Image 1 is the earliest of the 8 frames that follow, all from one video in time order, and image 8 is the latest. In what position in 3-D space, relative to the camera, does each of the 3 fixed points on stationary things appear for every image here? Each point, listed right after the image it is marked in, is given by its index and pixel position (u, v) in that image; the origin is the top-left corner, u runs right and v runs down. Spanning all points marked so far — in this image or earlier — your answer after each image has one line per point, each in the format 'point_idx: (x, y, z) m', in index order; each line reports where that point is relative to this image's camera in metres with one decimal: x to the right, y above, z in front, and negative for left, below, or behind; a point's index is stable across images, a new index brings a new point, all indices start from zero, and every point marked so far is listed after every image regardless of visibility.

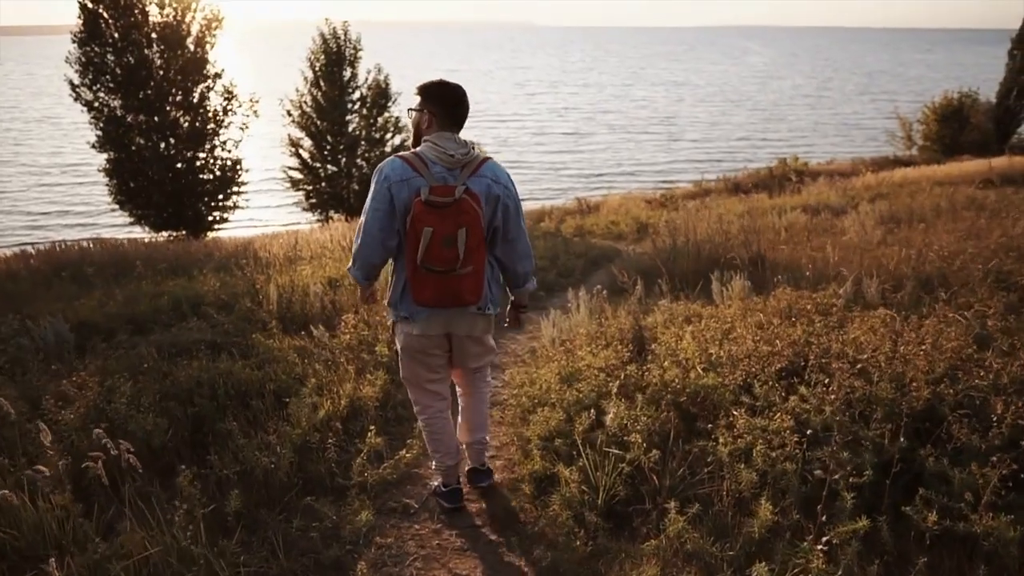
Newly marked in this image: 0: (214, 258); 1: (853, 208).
0: (-4.4, +0.5, +11.7) m
1: (+8.0, +1.9, +18.9) m
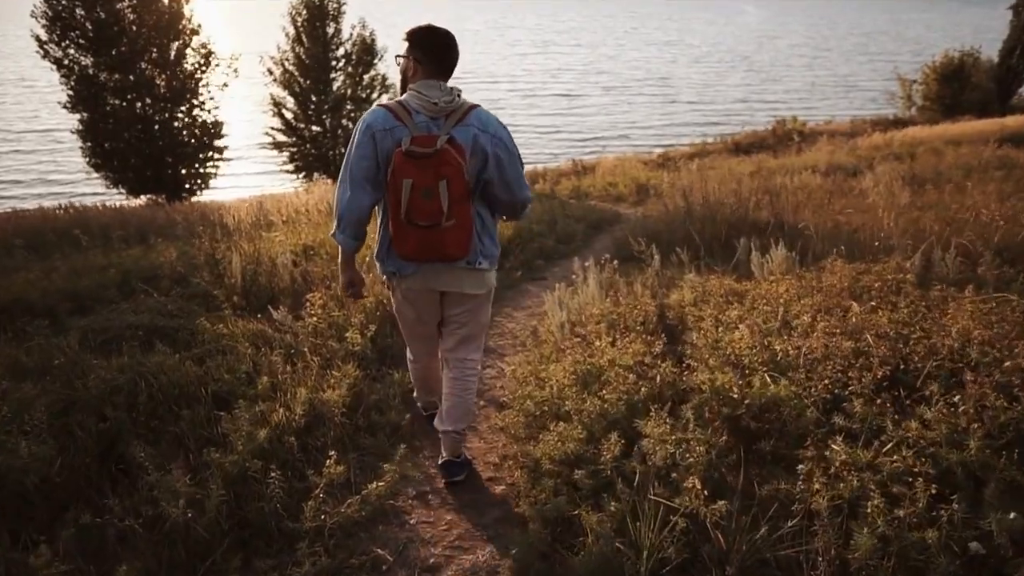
0: (-4.4, +0.9, +10.5) m
1: (+7.9, +2.7, +17.7) m
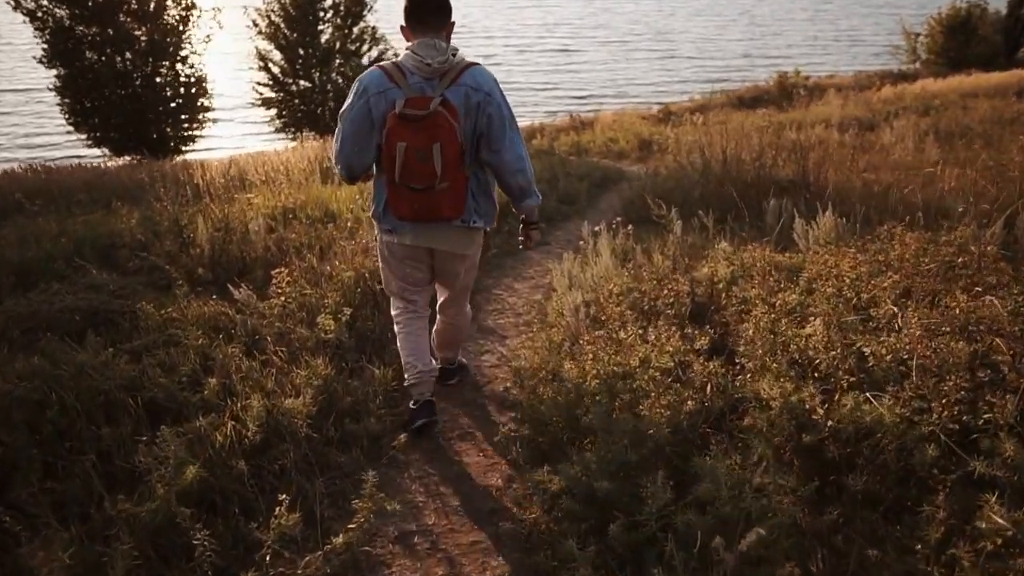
0: (-4.4, +1.3, +9.6) m
1: (+7.8, +3.5, +16.8) m
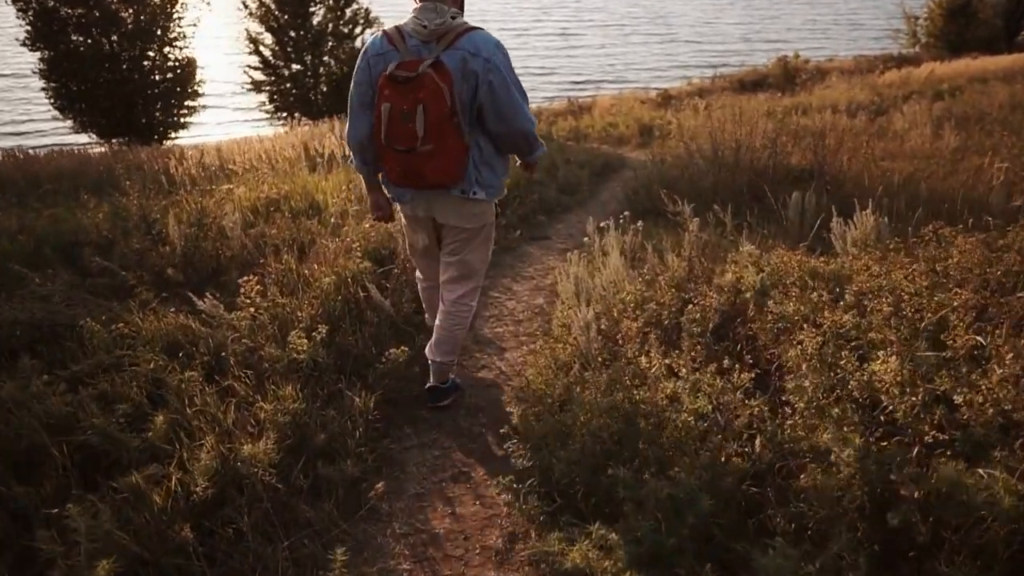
0: (-4.5, +1.3, +9.0) m
1: (+7.8, +3.7, +16.2) m
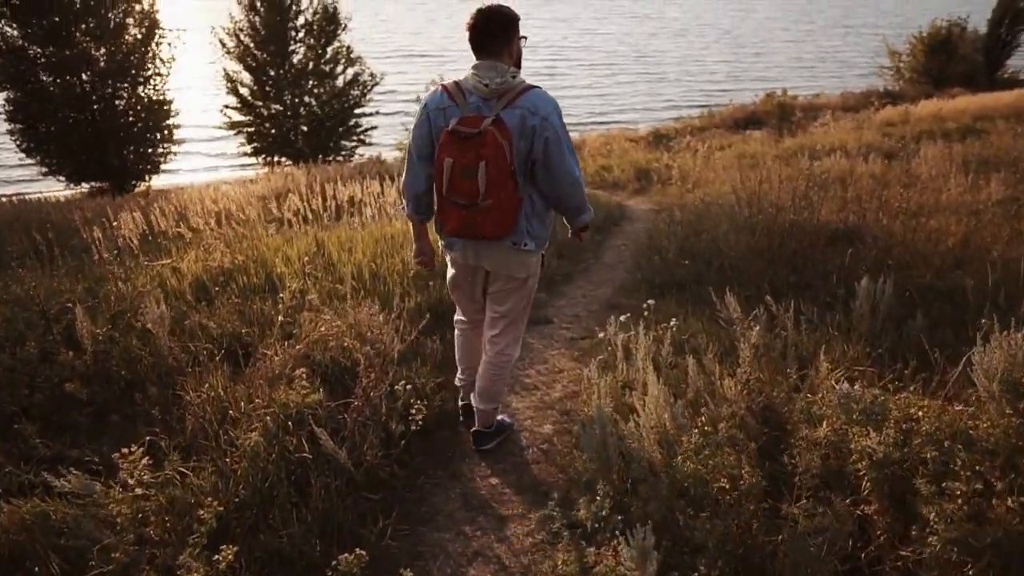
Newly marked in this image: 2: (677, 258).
0: (-4.5, +0.4, +7.6) m
1: (+7.5, +2.7, +15.2) m
2: (+1.5, +0.3, +7.3) m
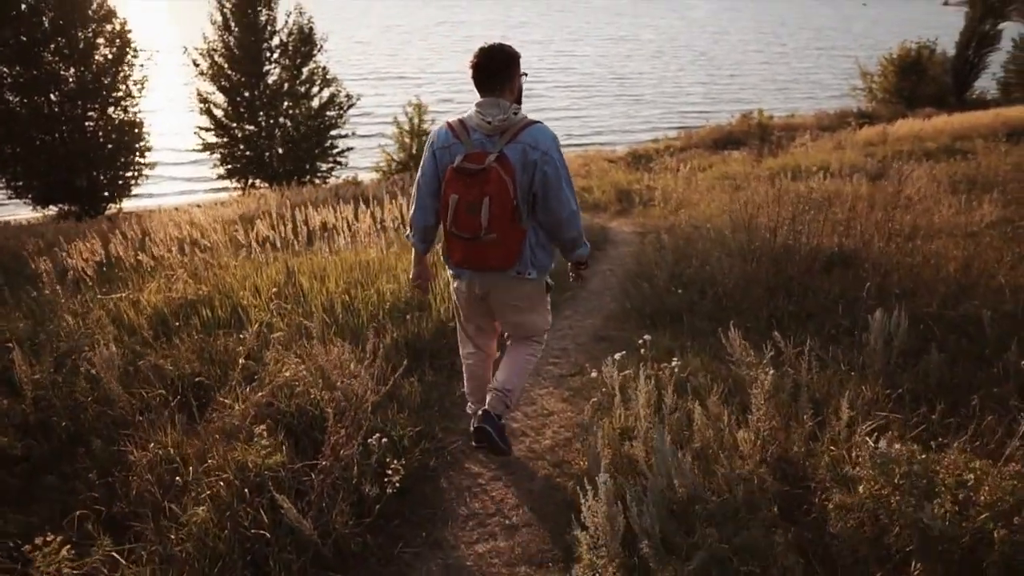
0: (-4.7, +0.1, +7.1) m
1: (+7.2, +2.3, +15.0) m
2: (+1.4, 0.0, +7.0) m
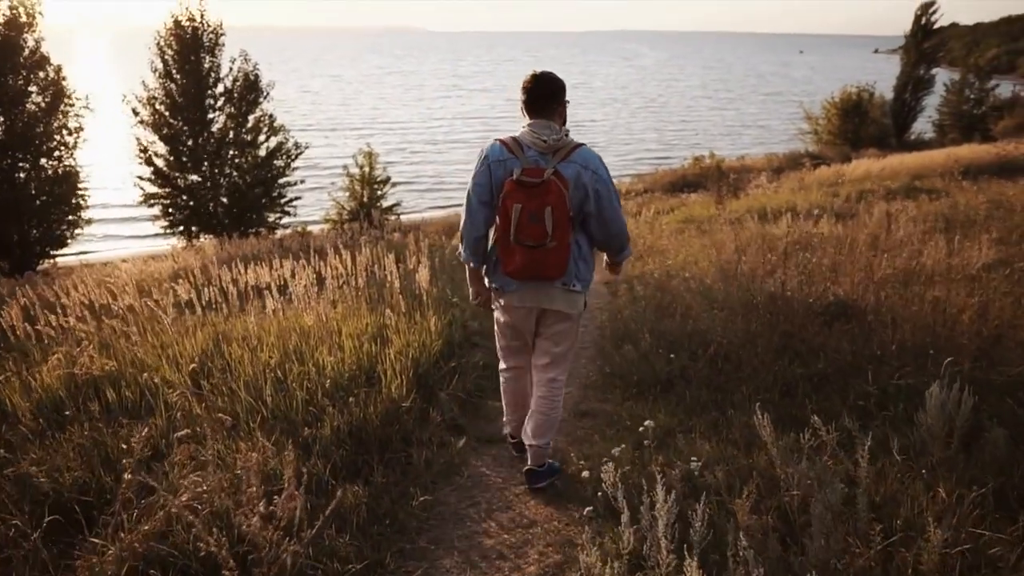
0: (-5.0, -0.5, +5.9) m
1: (+6.4, +1.4, +14.5) m
2: (+1.1, -0.4, +6.1) m
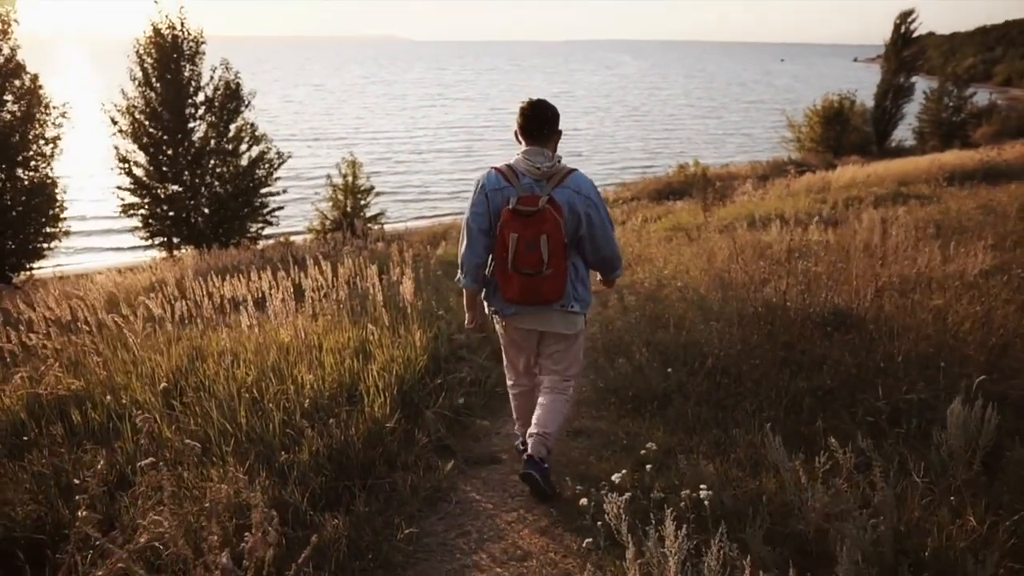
0: (-5.0, -0.6, +5.5) m
1: (+6.1, +1.3, +14.4) m
2: (+1.0, -0.5, +5.8) m
